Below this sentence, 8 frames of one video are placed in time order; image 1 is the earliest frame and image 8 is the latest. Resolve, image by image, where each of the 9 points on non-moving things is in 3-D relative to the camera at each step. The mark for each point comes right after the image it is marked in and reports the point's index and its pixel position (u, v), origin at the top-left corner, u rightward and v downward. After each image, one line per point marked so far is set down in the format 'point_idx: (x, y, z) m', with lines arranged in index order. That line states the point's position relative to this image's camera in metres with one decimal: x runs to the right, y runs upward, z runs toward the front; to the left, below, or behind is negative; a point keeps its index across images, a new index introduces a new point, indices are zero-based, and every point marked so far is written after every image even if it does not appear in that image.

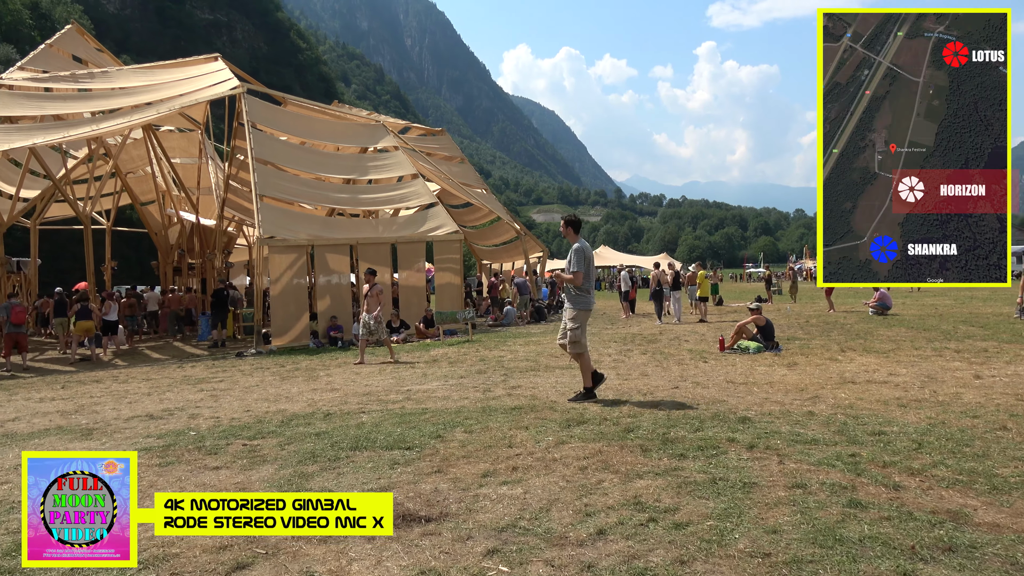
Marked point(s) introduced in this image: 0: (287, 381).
0: (-3.0, -1.3, +10.1) m
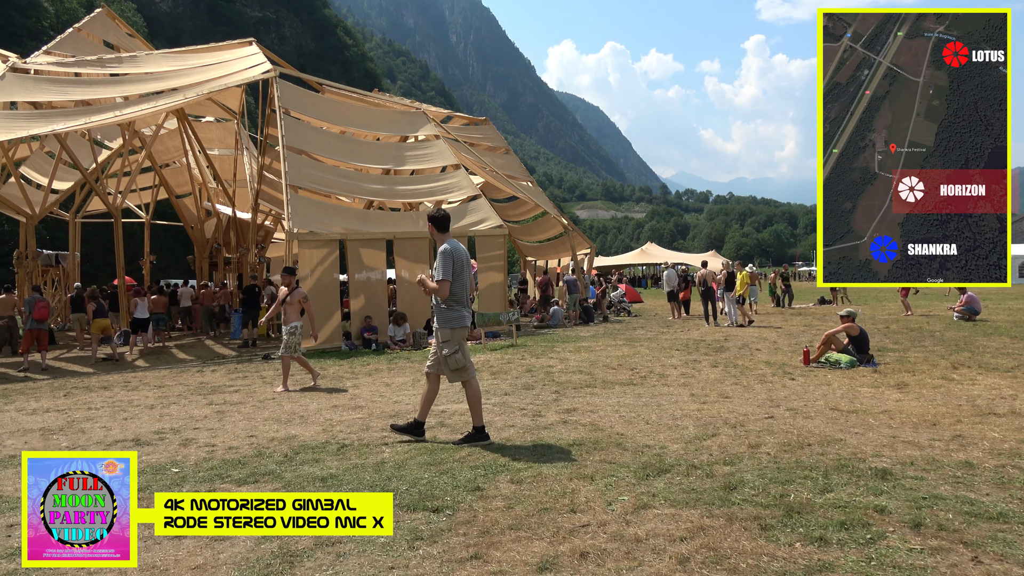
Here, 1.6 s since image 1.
0: (-2.4, -1.2, +8.9) m
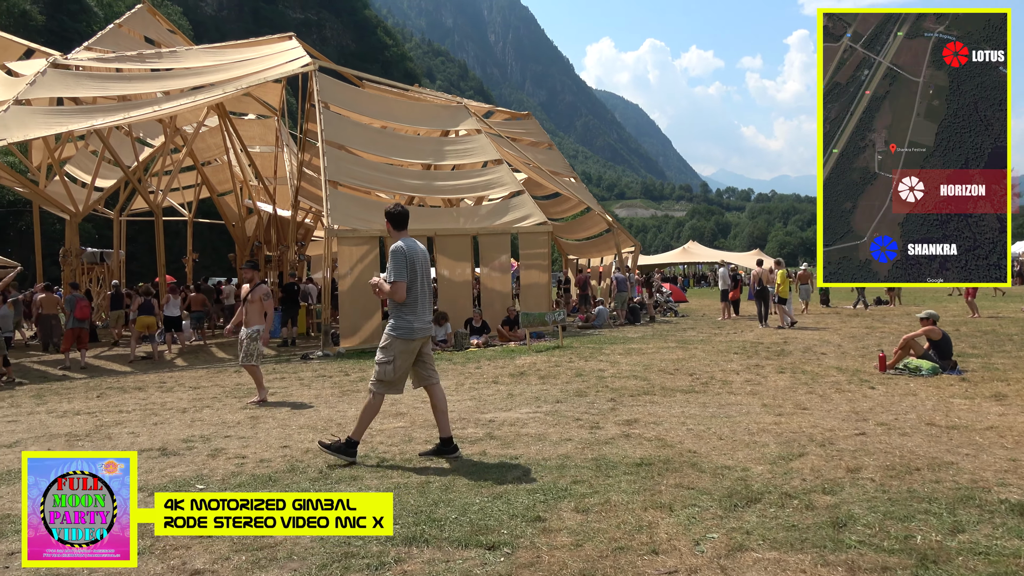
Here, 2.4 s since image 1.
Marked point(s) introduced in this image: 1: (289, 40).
0: (-1.8, -1.2, +8.4) m
1: (-5.6, +6.2, +18.8) m
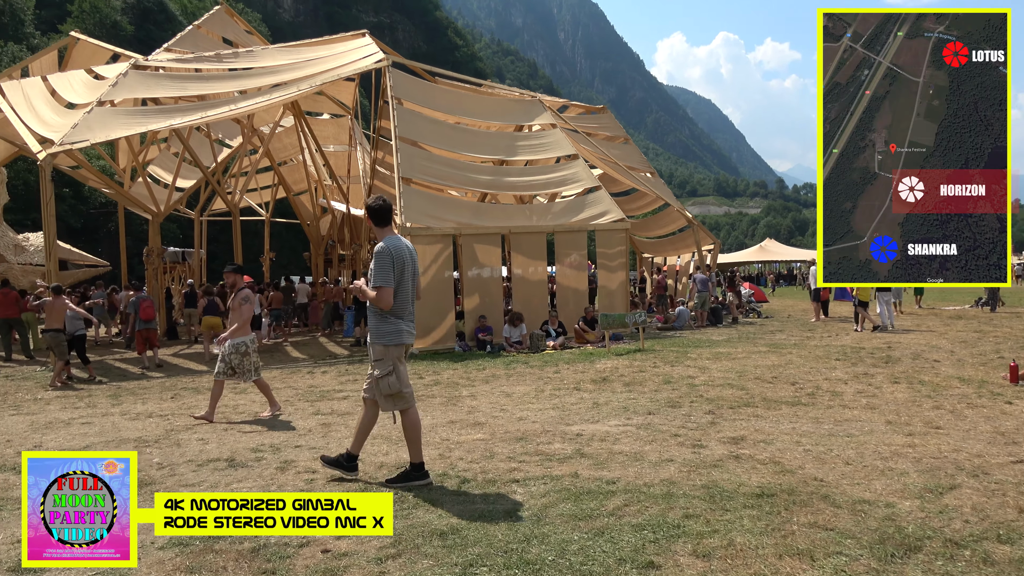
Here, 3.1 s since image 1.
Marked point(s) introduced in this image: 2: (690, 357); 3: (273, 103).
0: (-1.0, -1.2, +8.0) m
1: (-3.7, +6.2, +18.7) m
2: (+2.8, -1.1, +11.8) m
3: (-4.8, +3.7, +15.1) m
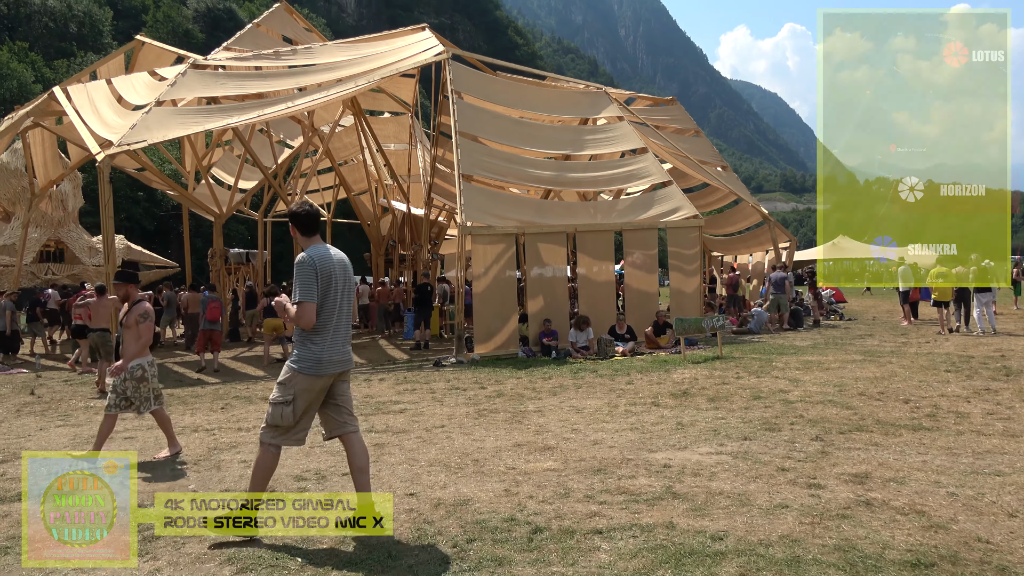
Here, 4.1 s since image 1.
0: (-0.3, -1.3, +7.2) m
1: (-2.2, +6.2, +18.1) m
2: (+3.8, -1.1, +10.8) m
3: (-3.6, +3.7, +14.7) m
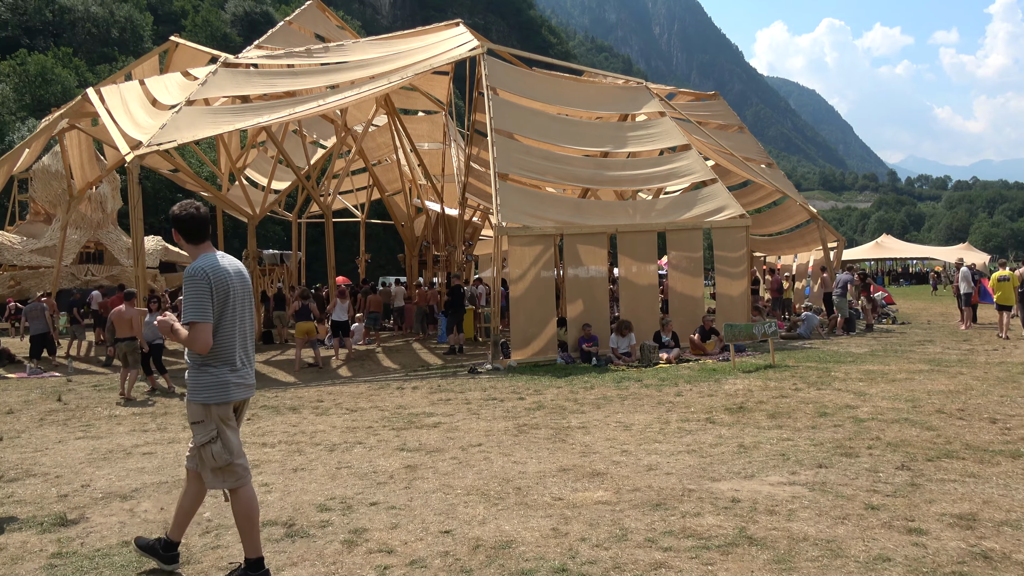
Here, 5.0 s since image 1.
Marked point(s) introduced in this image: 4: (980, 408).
0: (+0.1, -1.3, +6.7) m
1: (-1.3, +6.1, +17.6) m
2: (+4.3, -1.2, +10.0) m
3: (-2.8, +3.6, +14.2) m
4: (+4.6, -1.2, +7.4) m
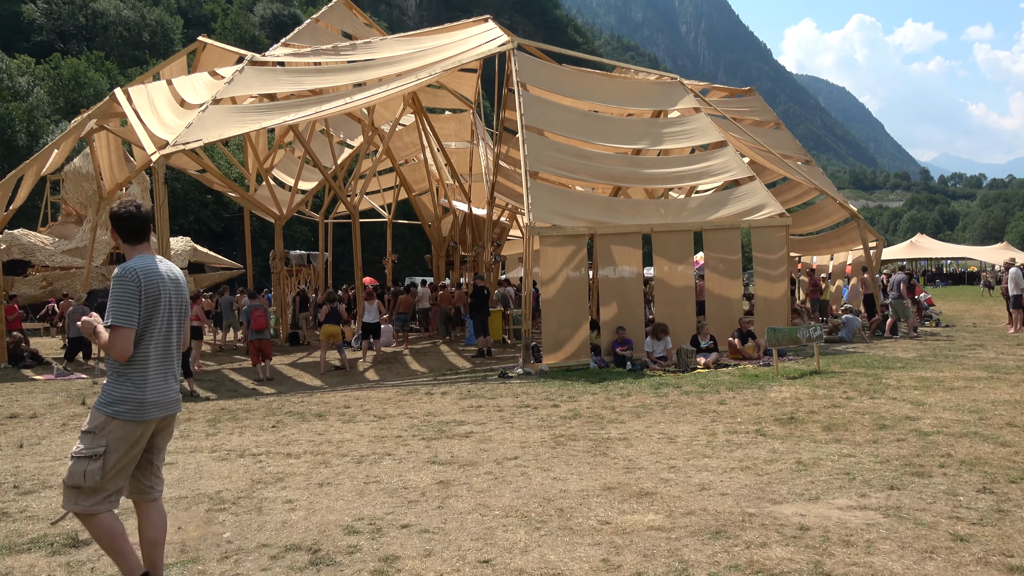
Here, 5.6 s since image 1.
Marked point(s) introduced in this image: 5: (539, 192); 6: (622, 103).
0: (+0.4, -1.4, +6.3) m
1: (-0.6, +6.1, +17.3) m
2: (+4.8, -1.2, +9.5) m
3: (-2.3, +3.6, +13.9) m
4: (+4.9, -1.2, +6.9) m
5: (+0.5, +1.6, +13.0) m
6: (+2.3, +3.9, +15.9) m
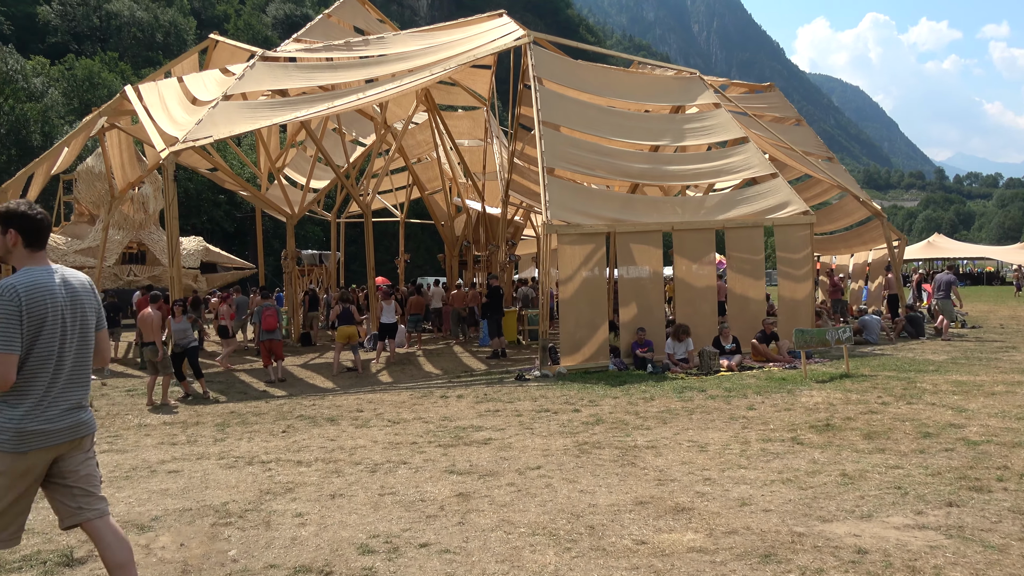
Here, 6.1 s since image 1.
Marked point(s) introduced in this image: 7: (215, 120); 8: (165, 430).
0: (+0.6, -1.4, +5.9) m
1: (-0.3, +6.1, +16.9) m
2: (+5.0, -1.2, +9.1) m
3: (-2.0, +3.6, +13.6) m
4: (+5.1, -1.2, +6.5) m
5: (+0.8, +1.7, +12.7) m
6: (+2.7, +3.9, +15.6) m
7: (-5.2, +3.0, +13.2) m
8: (-3.7, -1.5, +8.1) m
